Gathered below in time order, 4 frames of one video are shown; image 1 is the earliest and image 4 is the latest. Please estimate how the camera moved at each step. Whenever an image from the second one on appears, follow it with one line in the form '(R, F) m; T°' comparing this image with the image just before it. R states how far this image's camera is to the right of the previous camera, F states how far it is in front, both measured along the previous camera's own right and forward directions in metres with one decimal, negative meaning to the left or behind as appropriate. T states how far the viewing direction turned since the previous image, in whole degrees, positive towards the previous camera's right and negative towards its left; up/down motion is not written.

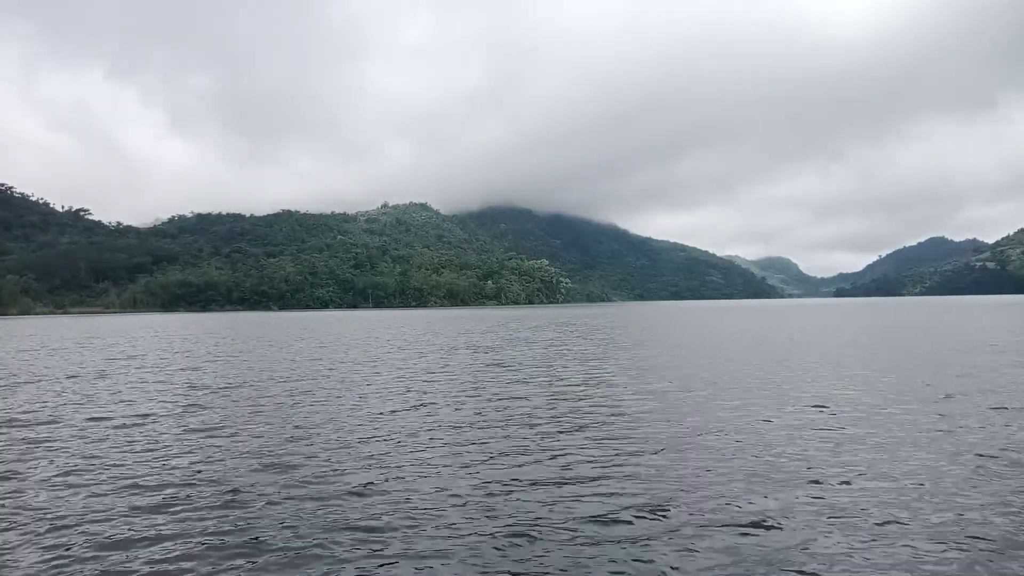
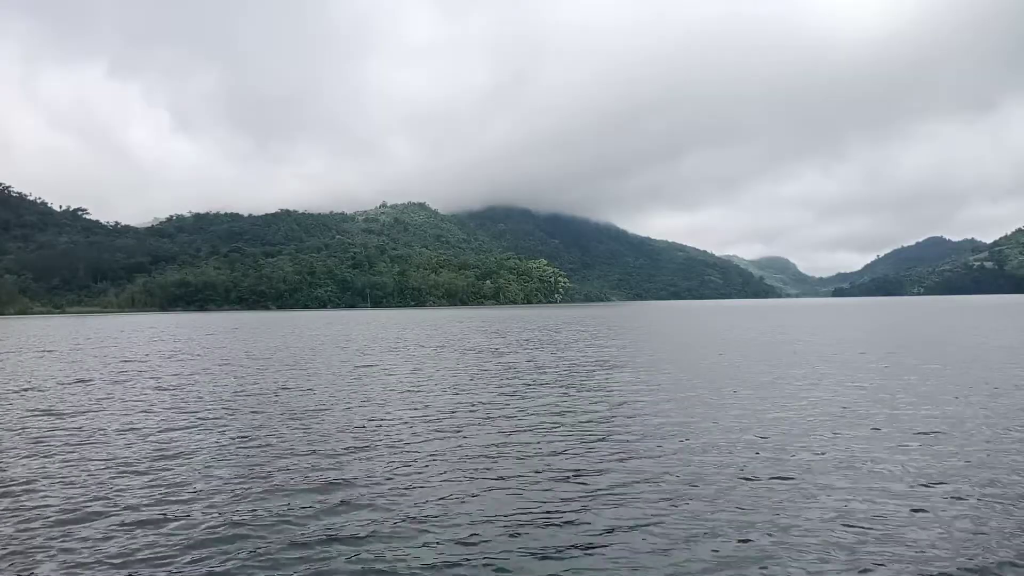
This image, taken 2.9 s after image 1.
(+2.6, +15.4) m; 0°
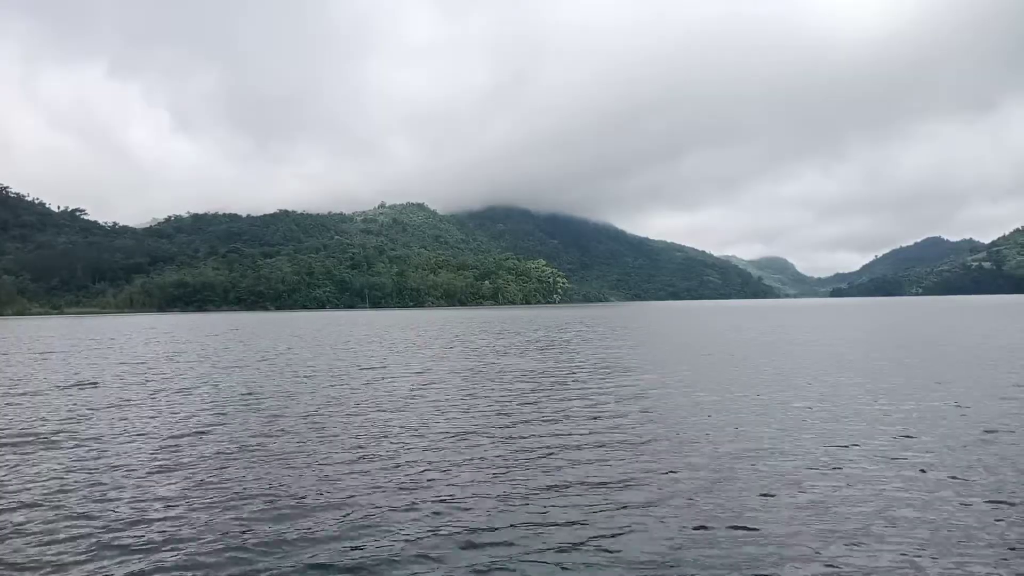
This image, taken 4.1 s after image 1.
(+0.3, +0.8) m; 0°
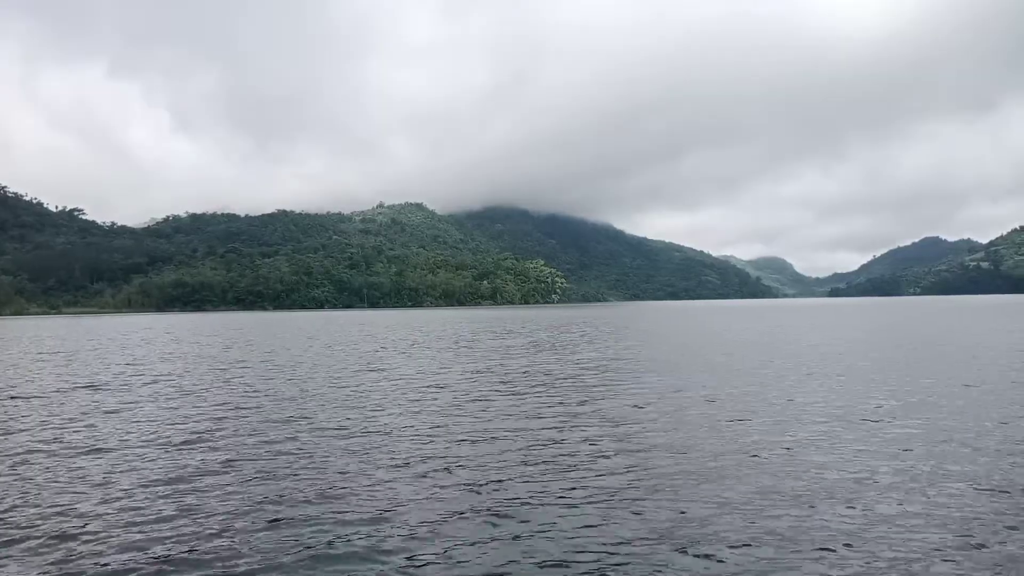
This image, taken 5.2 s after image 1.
(+6.5, +1.3) m; 0°
